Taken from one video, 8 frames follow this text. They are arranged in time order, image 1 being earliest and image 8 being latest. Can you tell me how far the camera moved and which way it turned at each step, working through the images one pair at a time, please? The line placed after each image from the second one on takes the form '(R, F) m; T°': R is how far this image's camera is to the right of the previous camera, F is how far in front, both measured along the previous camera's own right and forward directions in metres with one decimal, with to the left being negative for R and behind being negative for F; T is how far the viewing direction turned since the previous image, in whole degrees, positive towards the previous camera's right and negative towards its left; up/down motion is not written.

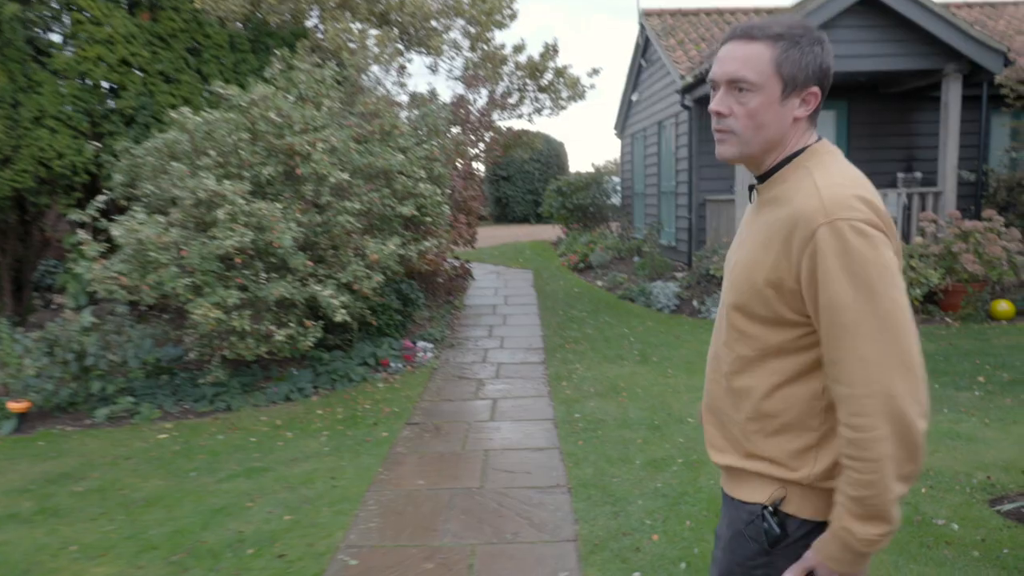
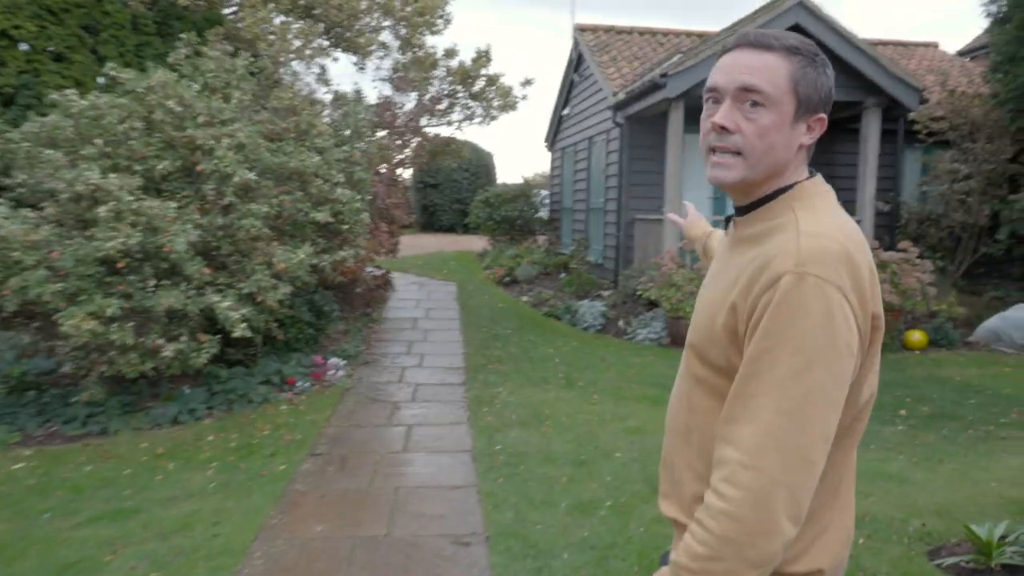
(0.0, +0.4) m; +6°
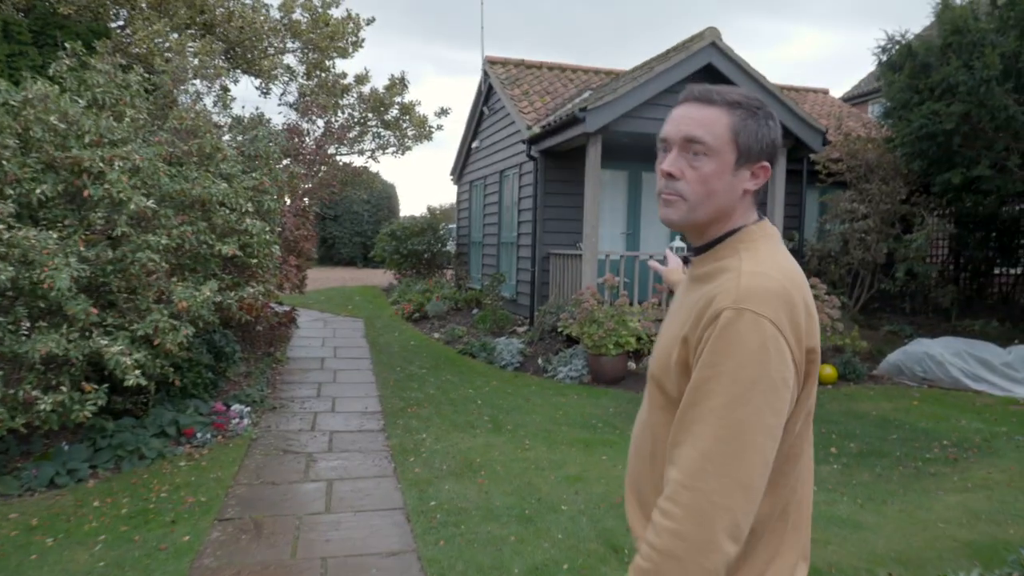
(-0.3, +0.4) m; +8°
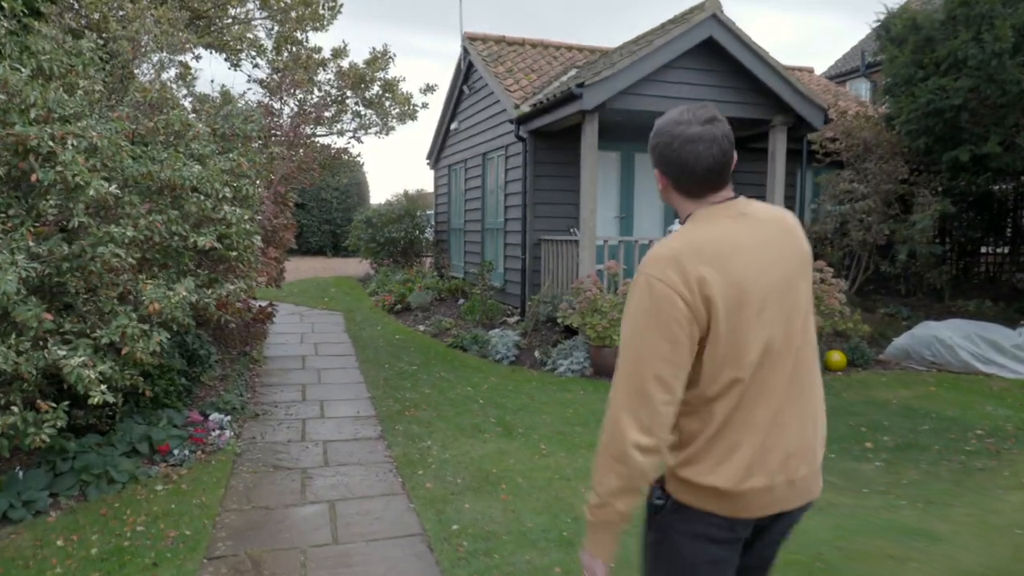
(-0.3, +0.6) m; +3°
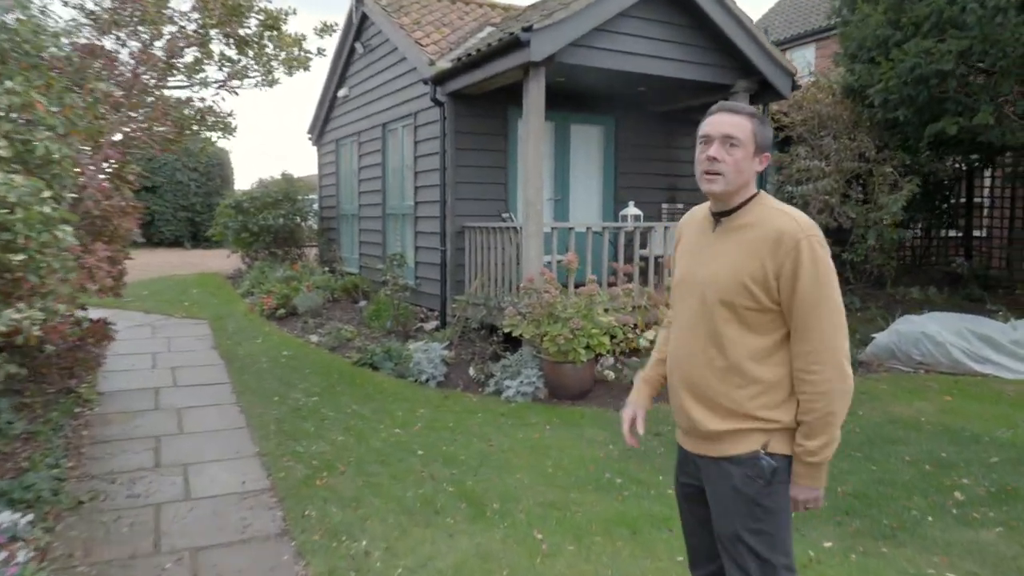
(-0.5, +1.9) m; +10°
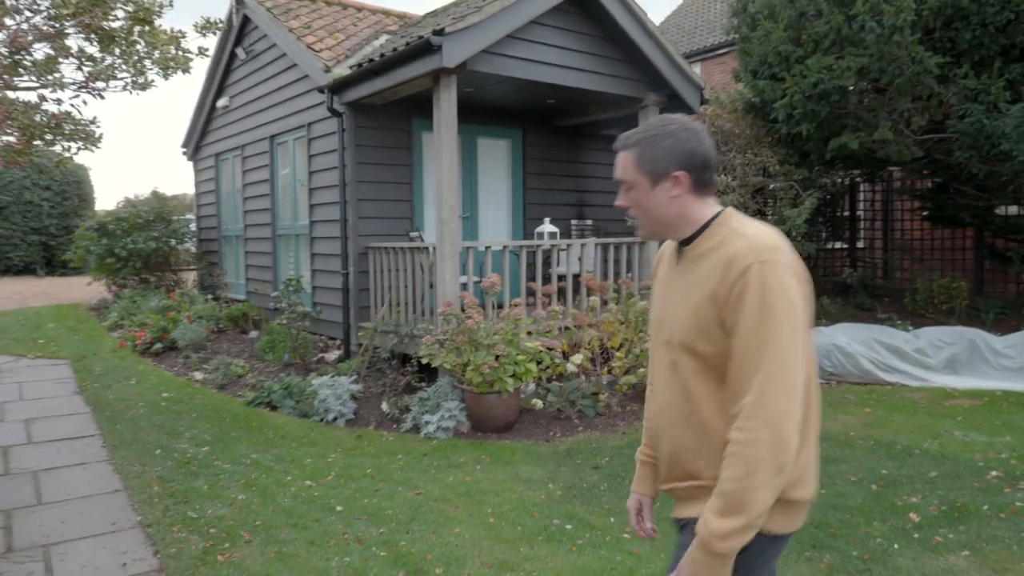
(-0.3, +0.5) m; +9°
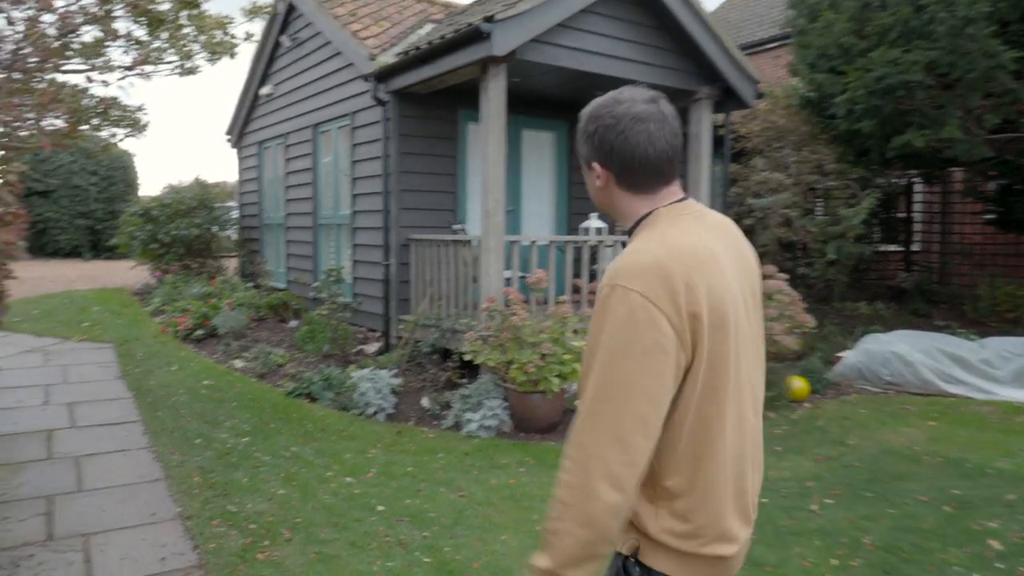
(-0.1, +0.2) m; -3°
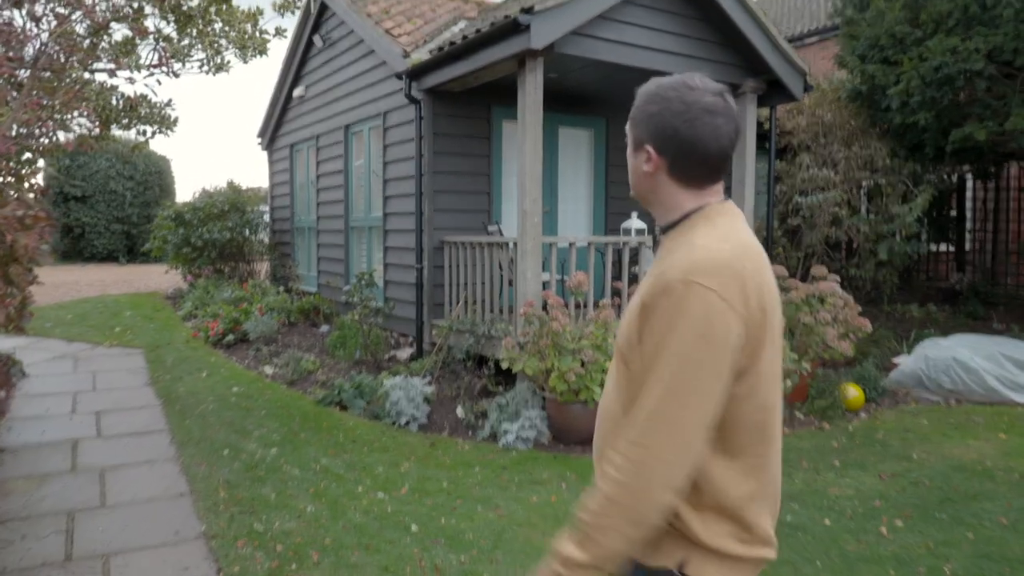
(-0.1, +0.3) m; -2°
